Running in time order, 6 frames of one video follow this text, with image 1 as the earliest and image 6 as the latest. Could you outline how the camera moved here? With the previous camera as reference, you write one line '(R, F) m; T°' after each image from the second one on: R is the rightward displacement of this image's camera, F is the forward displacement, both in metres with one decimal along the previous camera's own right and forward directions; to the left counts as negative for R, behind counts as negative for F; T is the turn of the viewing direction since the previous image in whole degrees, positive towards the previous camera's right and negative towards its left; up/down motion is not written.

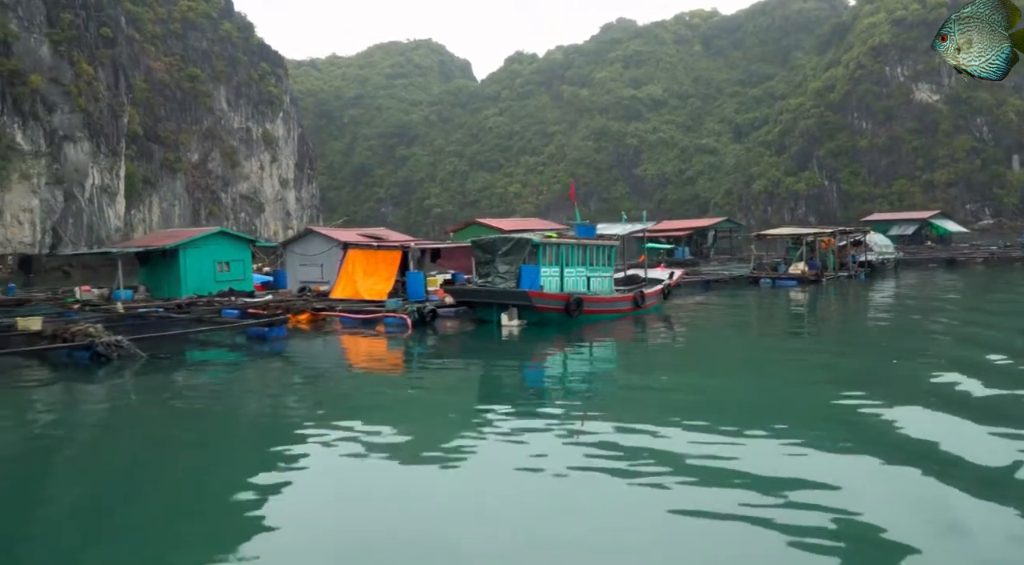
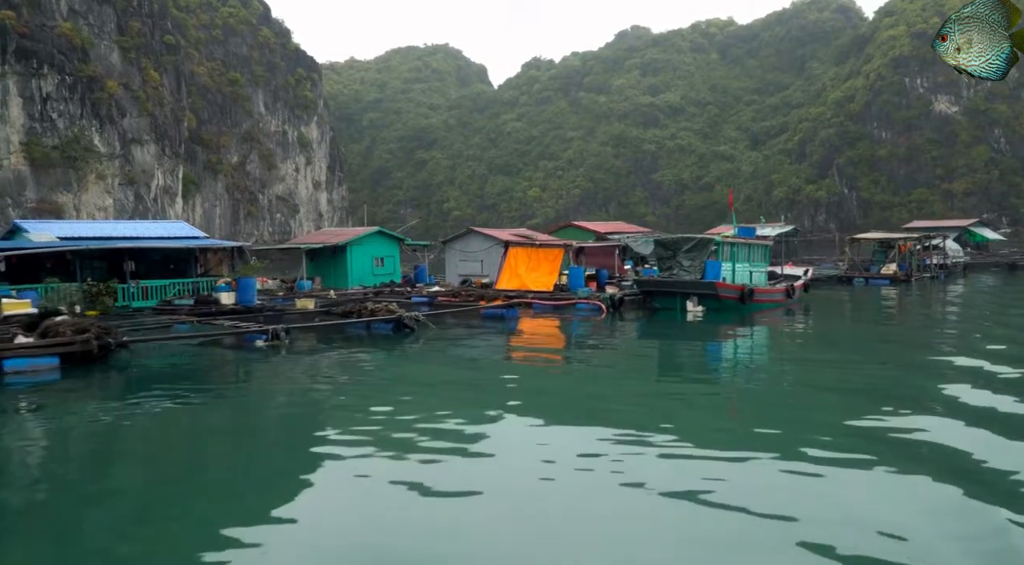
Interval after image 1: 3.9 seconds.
(-2.8, -2.2) m; 0°
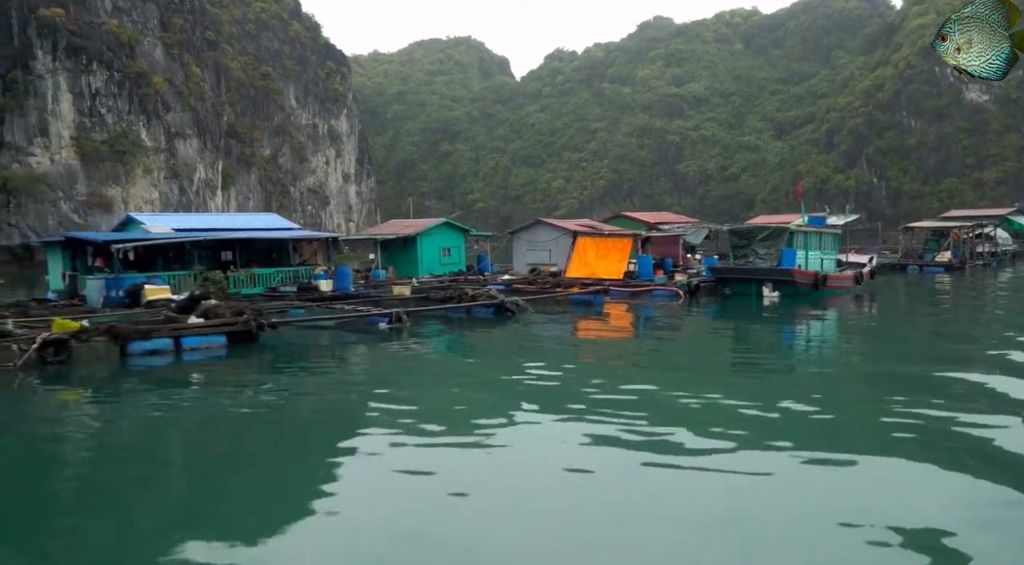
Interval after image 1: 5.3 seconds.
(-1.1, -0.7) m; -1°
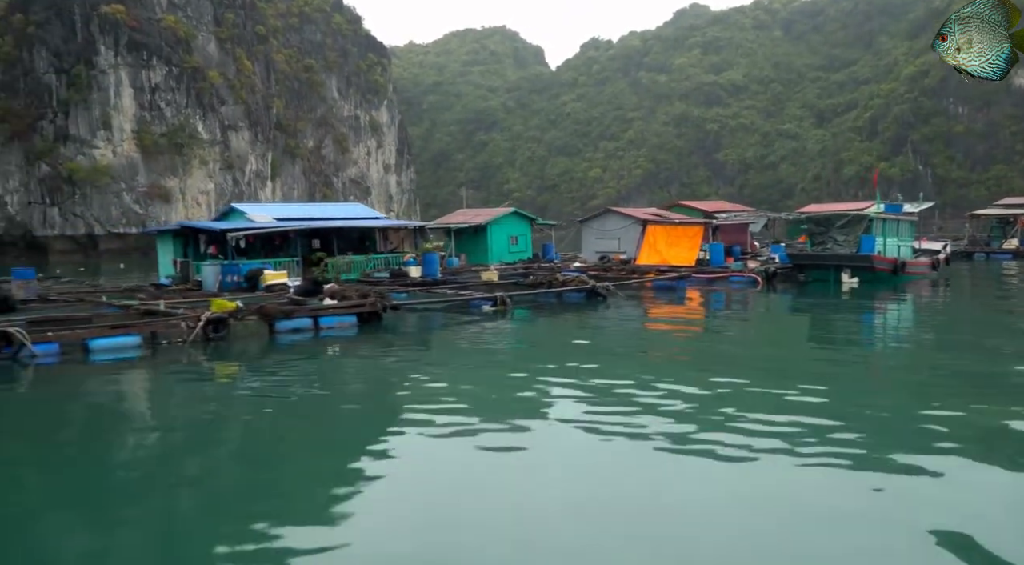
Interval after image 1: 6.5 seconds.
(-0.9, -0.6) m; -2°
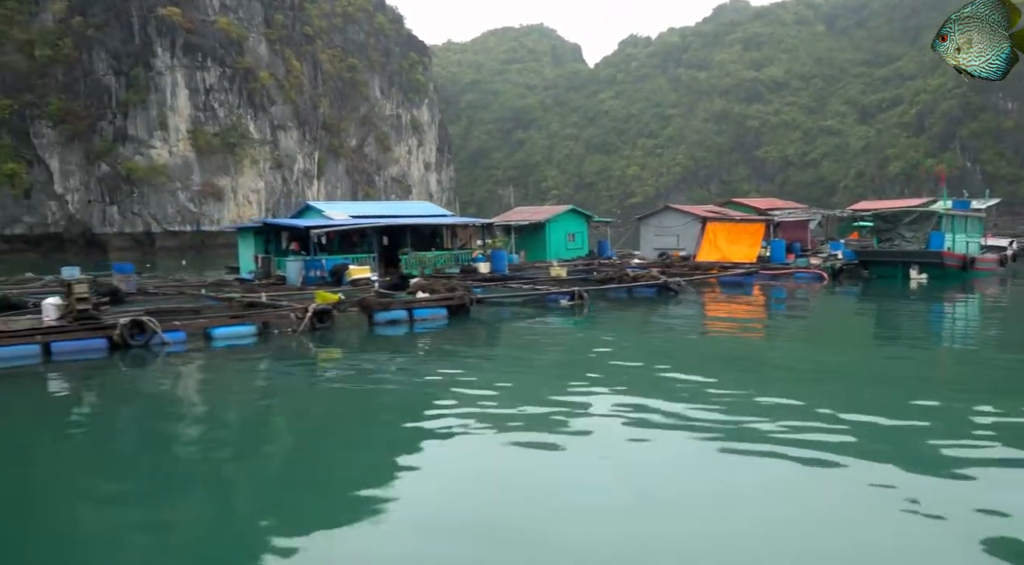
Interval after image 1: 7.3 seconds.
(-0.6, -0.3) m; -2°
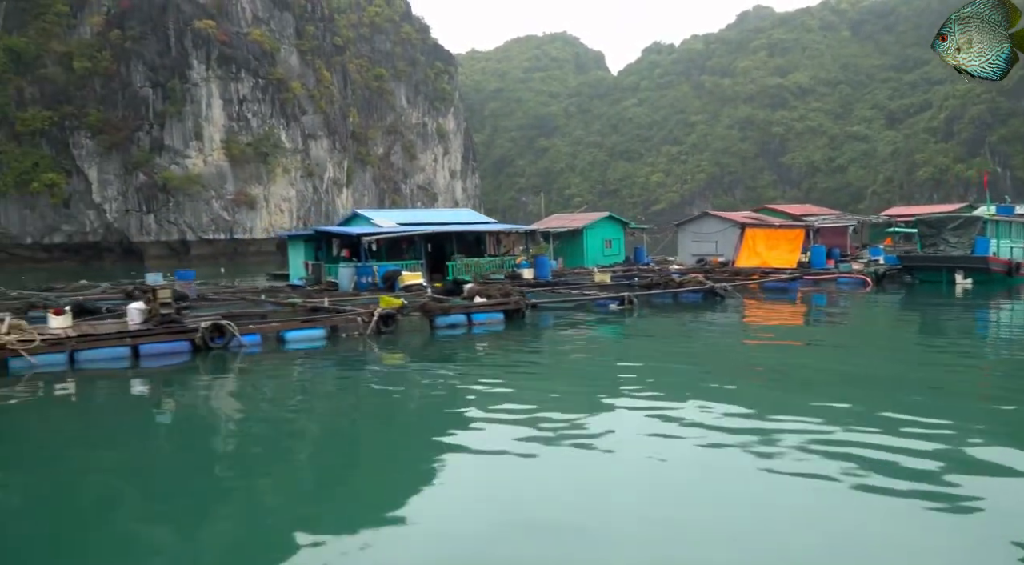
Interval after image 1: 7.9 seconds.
(-0.4, -0.2) m; -2°
